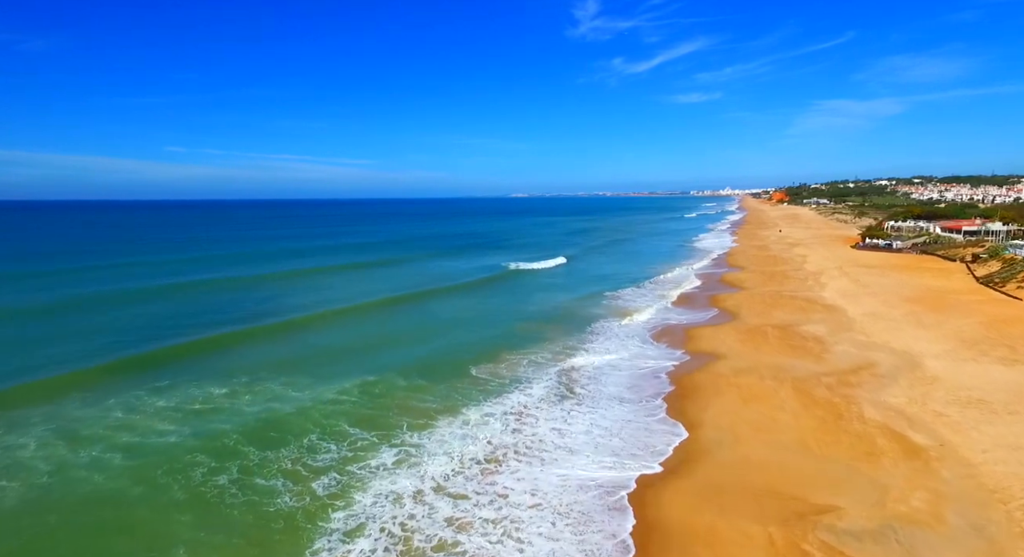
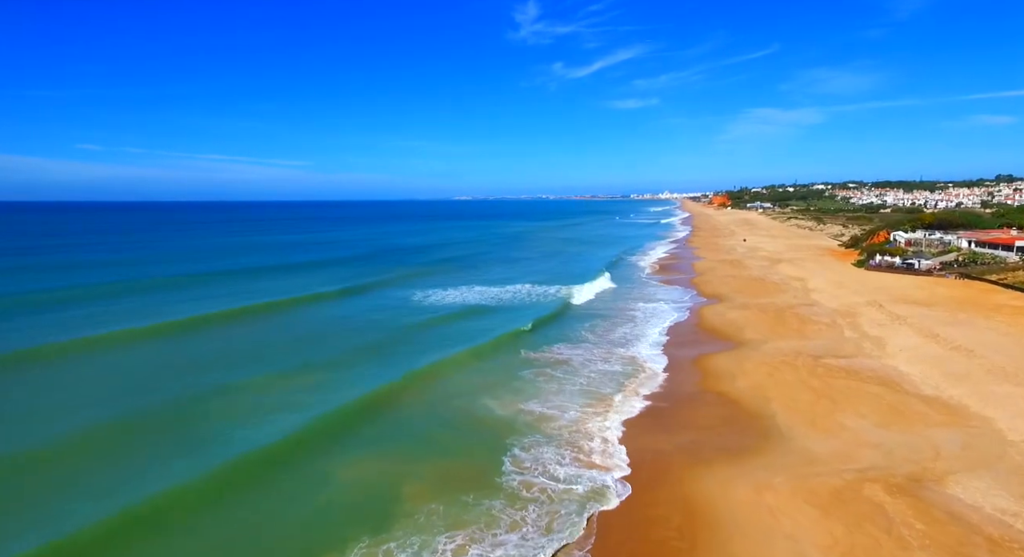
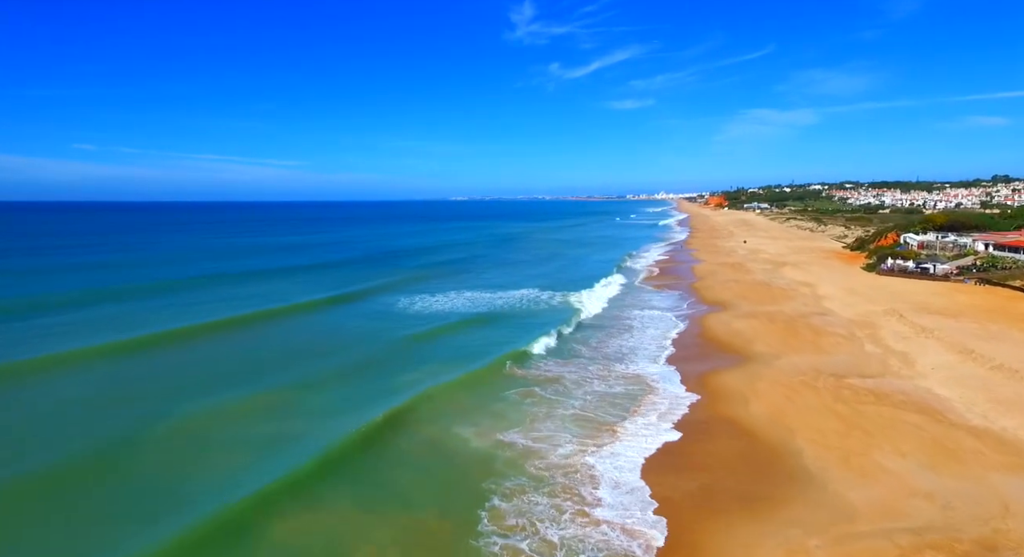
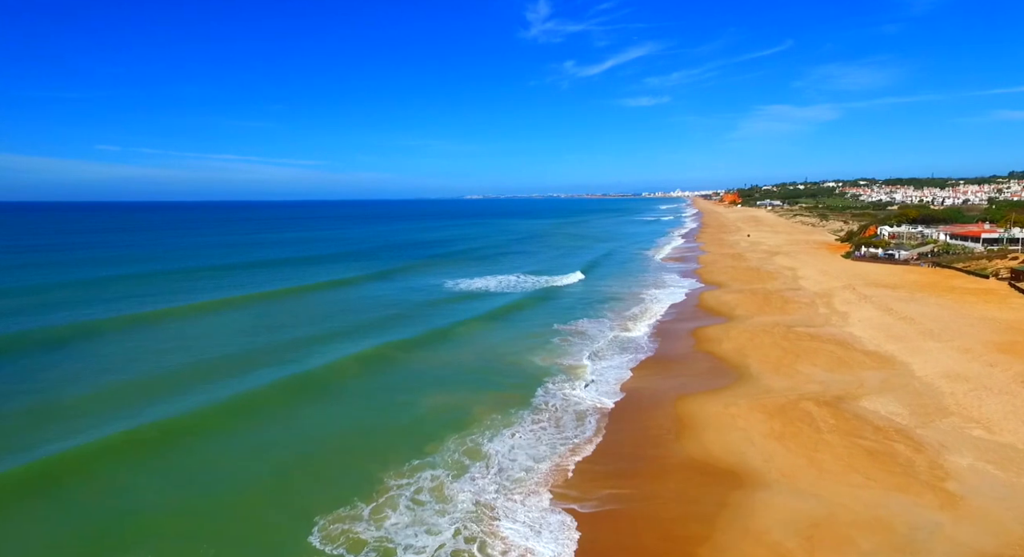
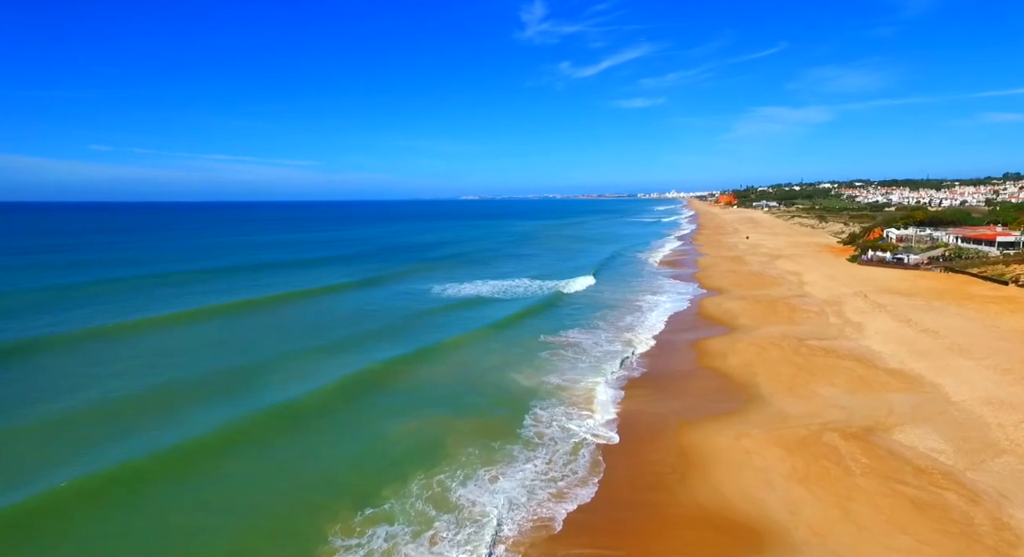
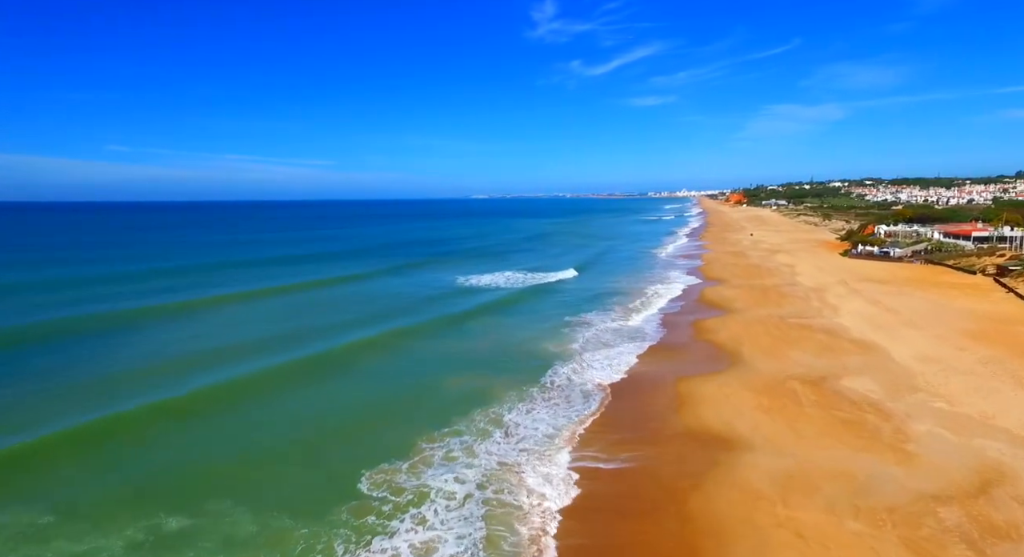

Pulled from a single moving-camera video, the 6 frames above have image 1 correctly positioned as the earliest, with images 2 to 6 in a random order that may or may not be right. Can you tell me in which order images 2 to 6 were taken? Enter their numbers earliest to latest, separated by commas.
6, 4, 5, 2, 3
